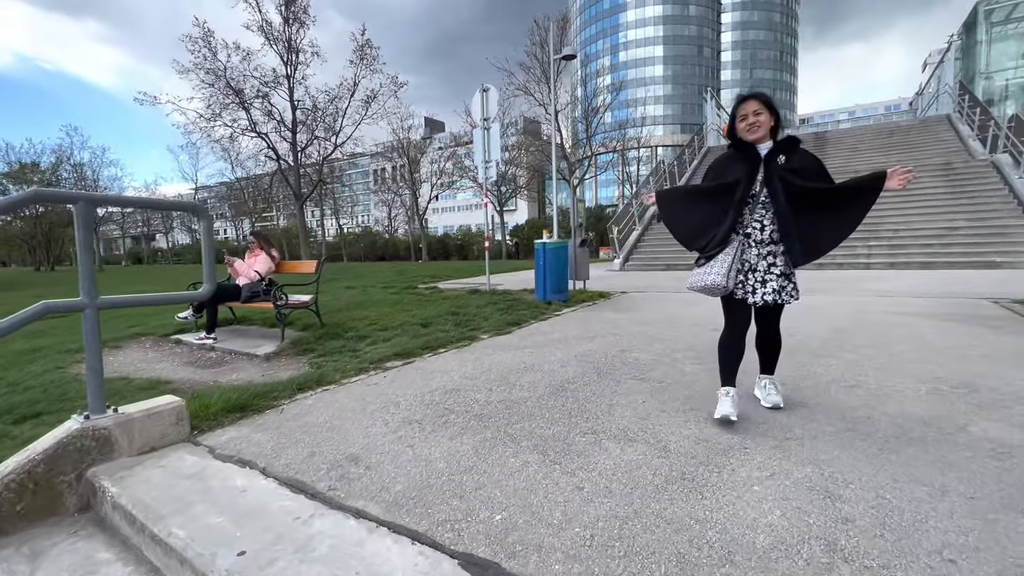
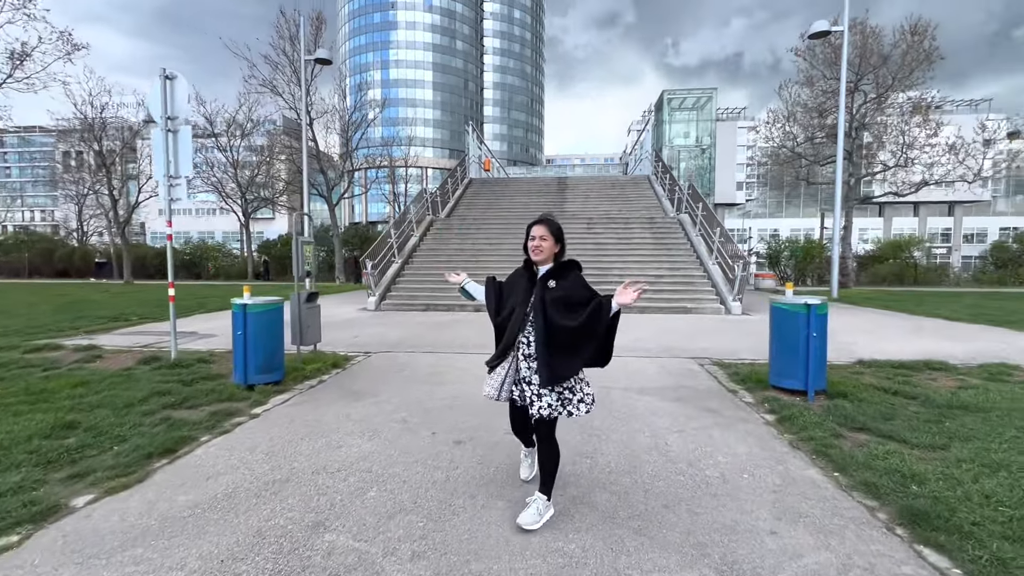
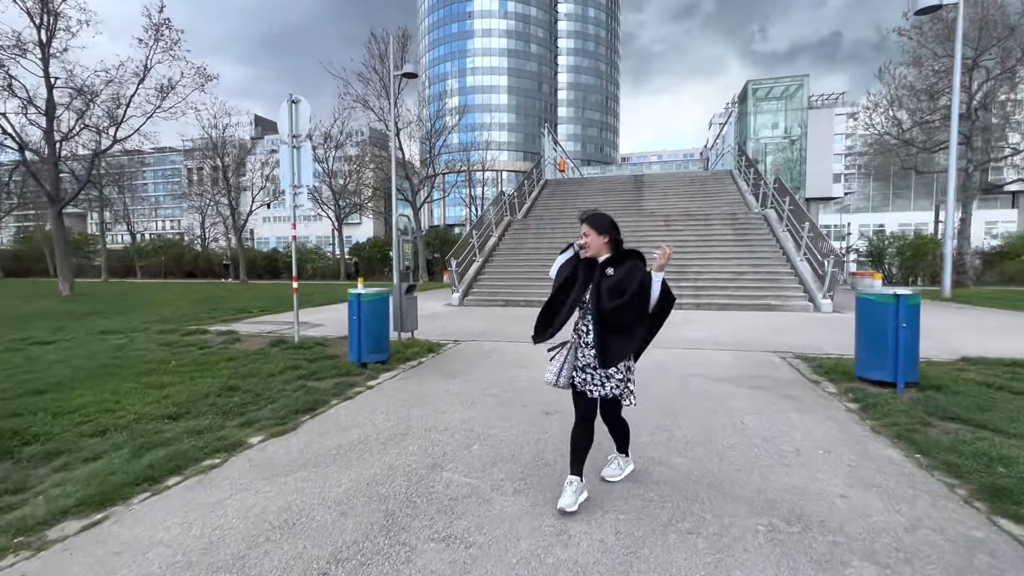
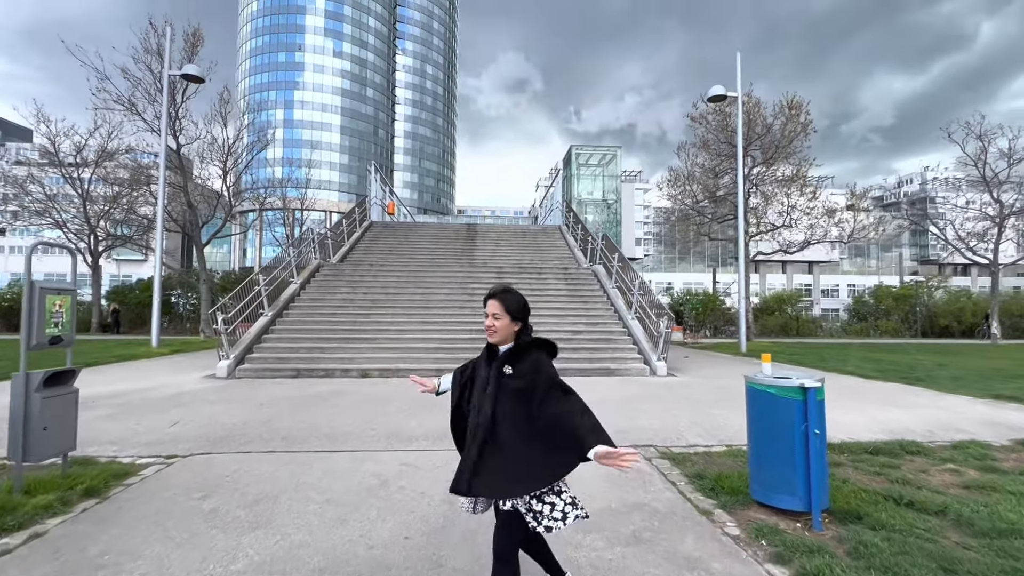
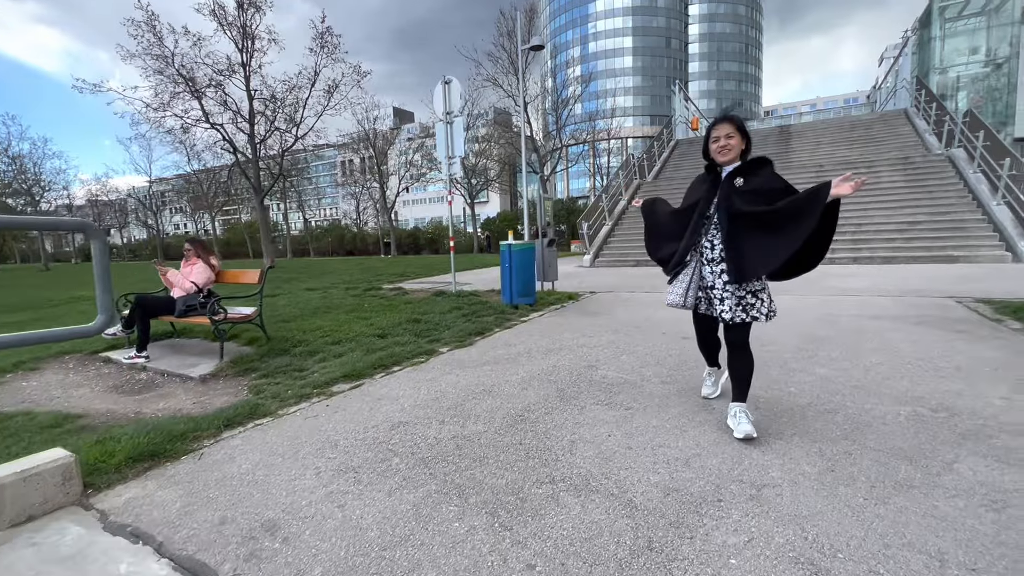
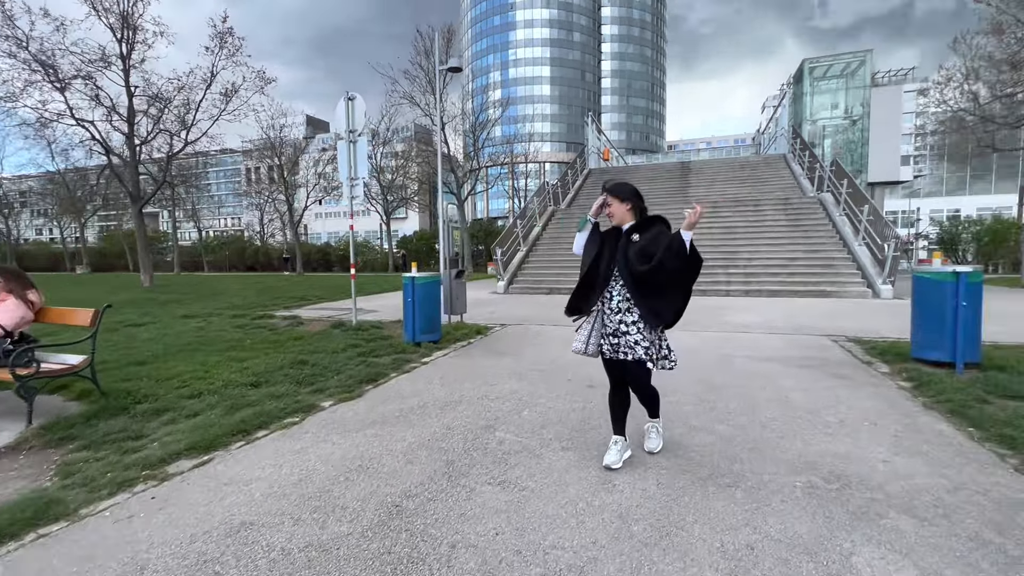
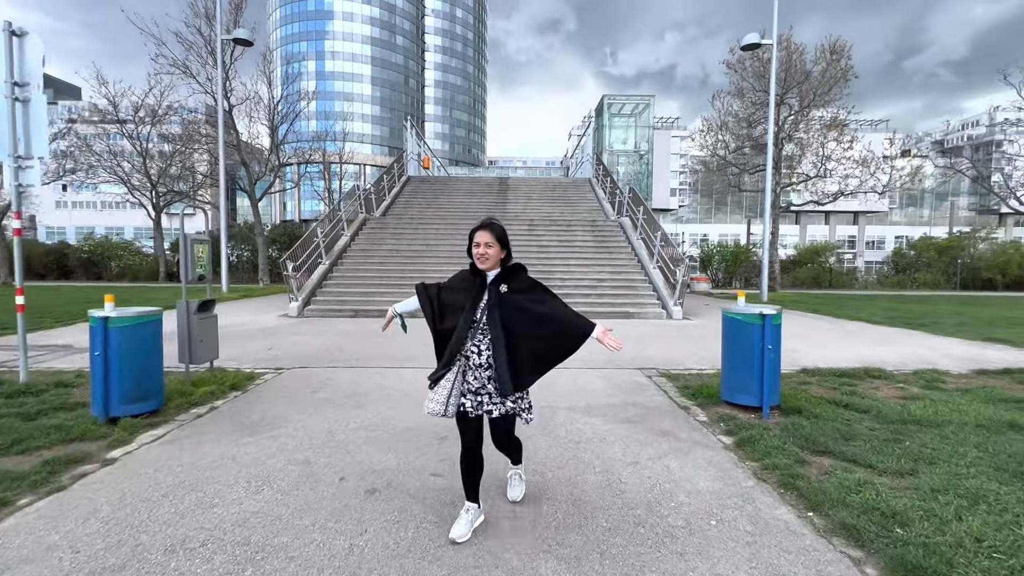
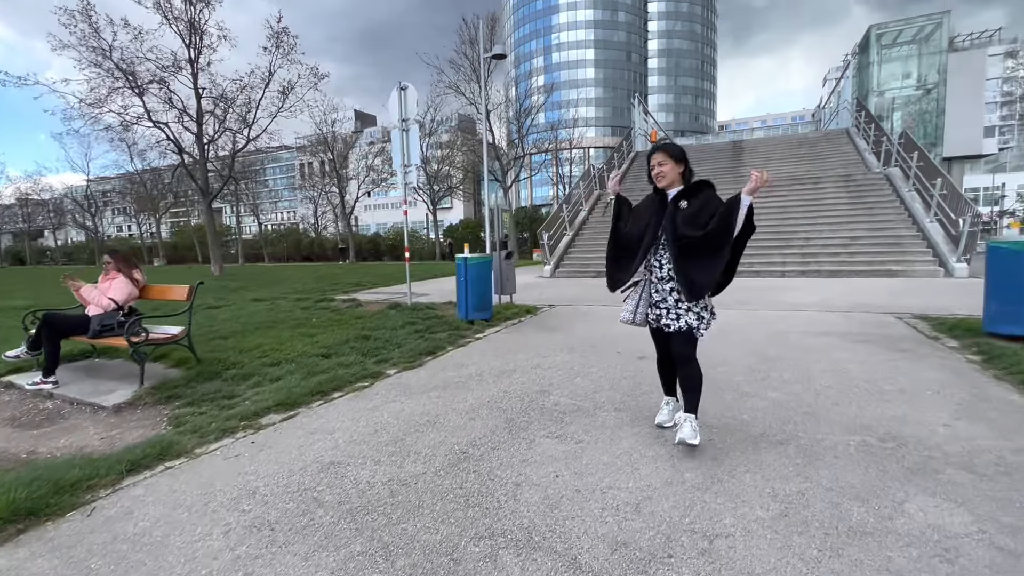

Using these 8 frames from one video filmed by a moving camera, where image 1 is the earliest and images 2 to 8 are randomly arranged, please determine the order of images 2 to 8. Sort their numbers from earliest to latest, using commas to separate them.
5, 8, 6, 3, 2, 7, 4
